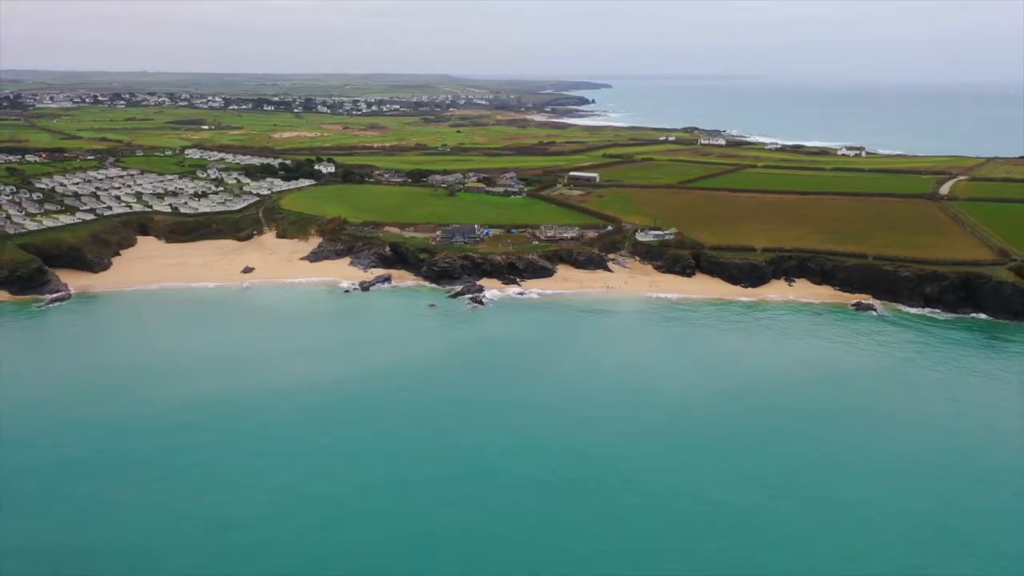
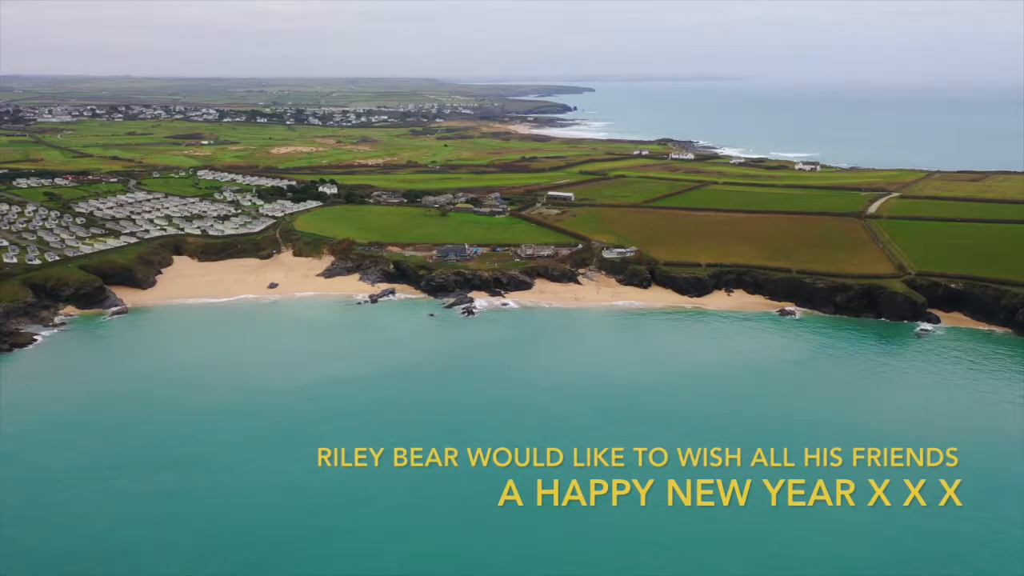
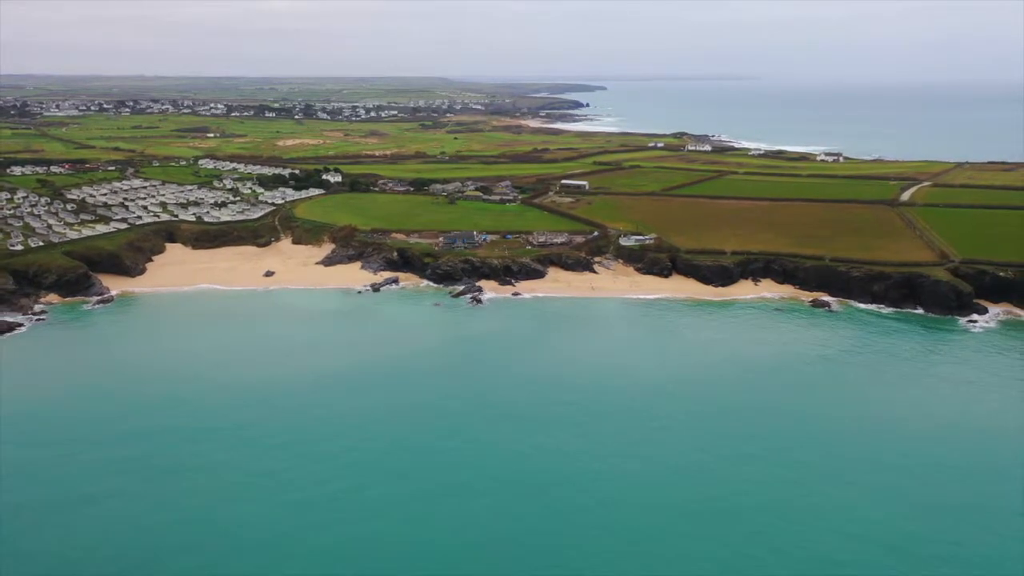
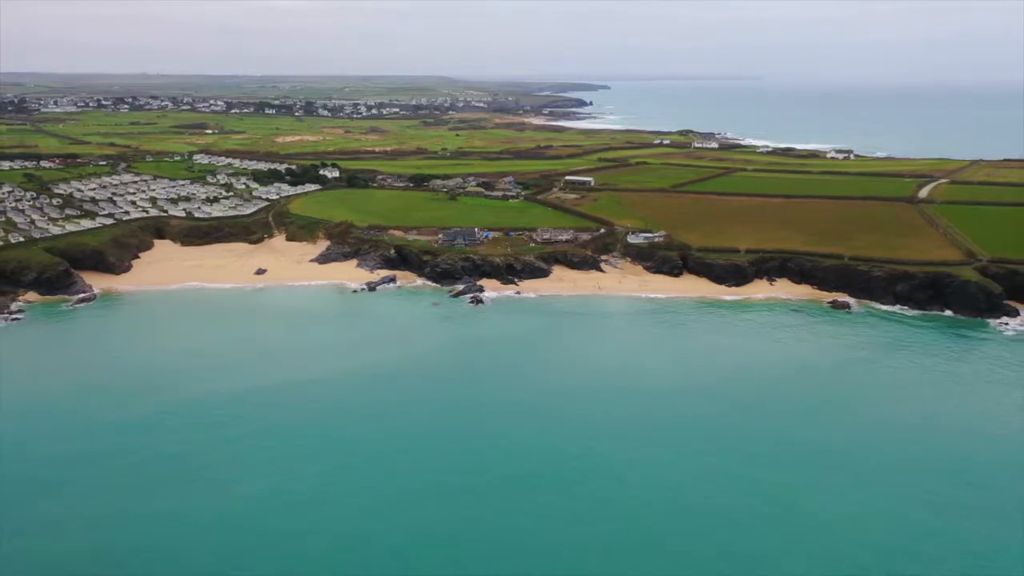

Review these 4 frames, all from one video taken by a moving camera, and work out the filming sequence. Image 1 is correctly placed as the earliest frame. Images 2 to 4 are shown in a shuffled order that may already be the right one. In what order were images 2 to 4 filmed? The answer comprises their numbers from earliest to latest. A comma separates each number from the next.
4, 3, 2
